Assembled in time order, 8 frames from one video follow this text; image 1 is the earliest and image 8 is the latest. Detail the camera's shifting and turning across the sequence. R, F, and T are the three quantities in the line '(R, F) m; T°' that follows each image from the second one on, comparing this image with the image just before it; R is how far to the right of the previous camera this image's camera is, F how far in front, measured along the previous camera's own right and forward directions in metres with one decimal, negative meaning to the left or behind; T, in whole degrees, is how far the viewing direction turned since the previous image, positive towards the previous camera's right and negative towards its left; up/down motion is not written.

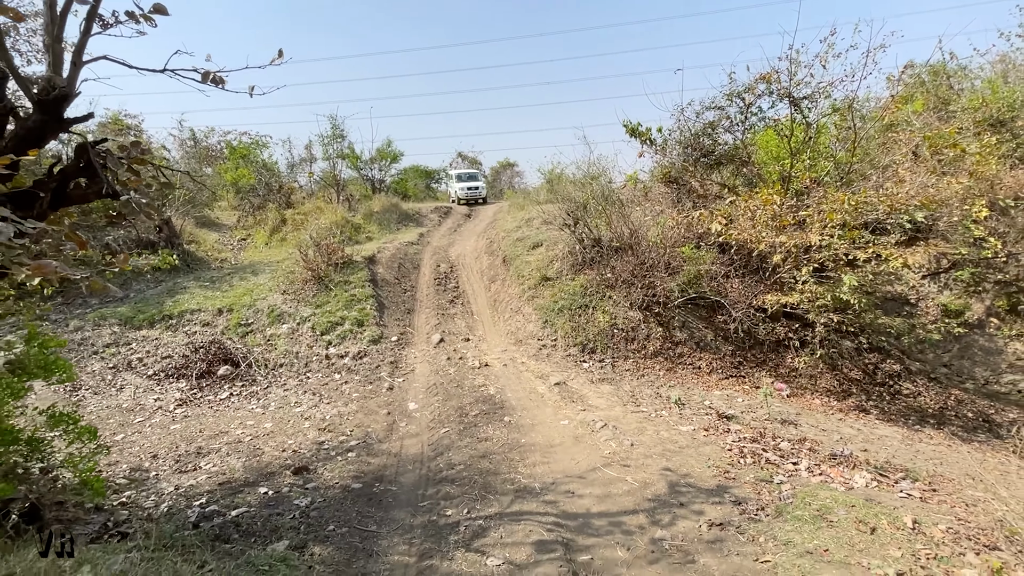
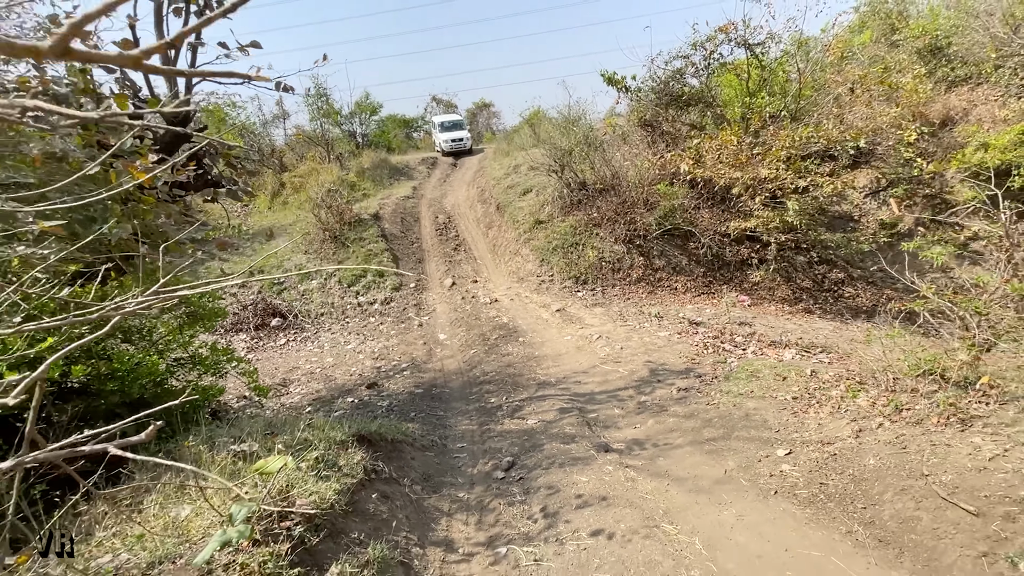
(-0.3, -1.4) m; +1°
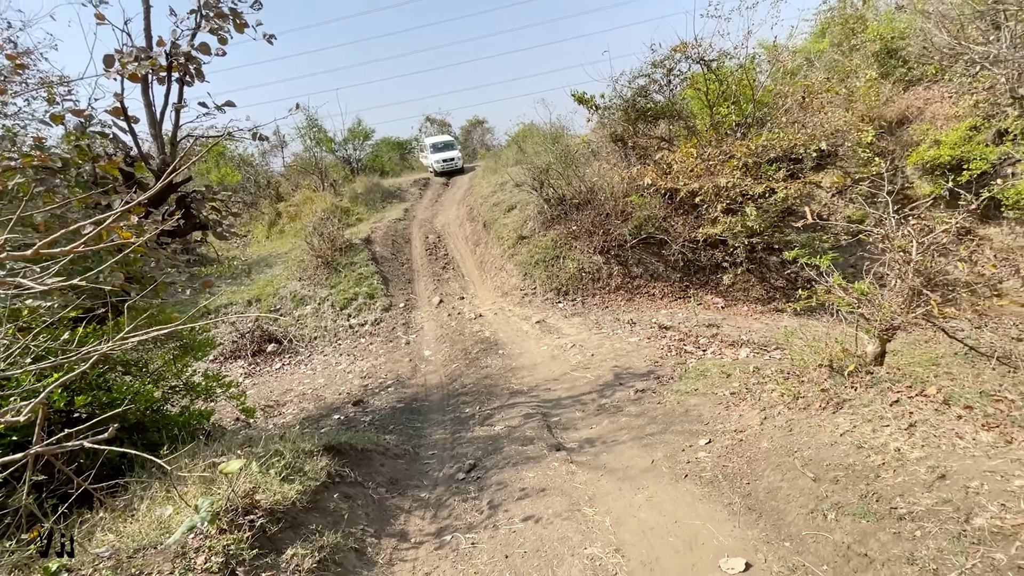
(+0.5, -0.5) m; -1°
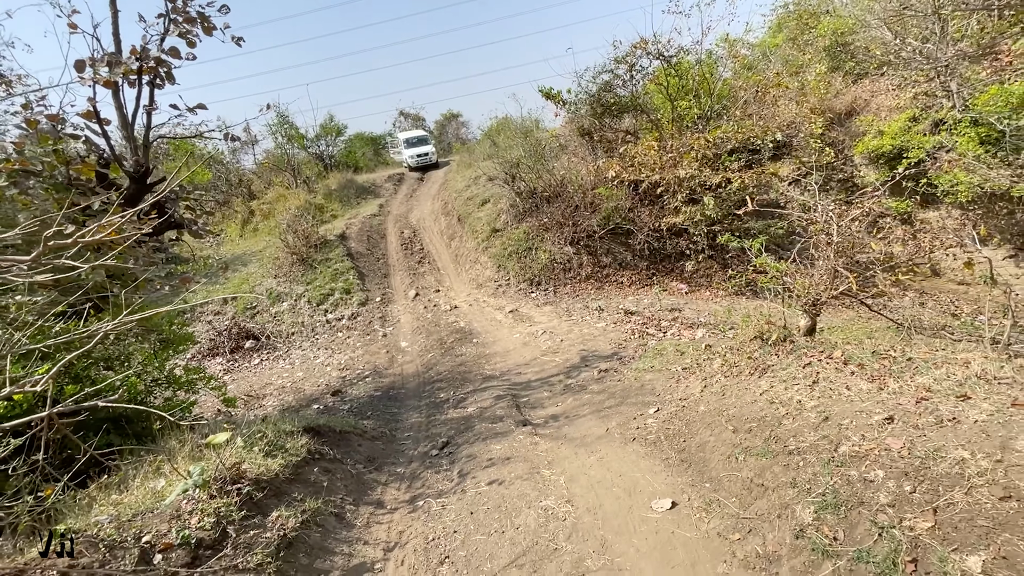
(+0.1, -0.3) m; +2°
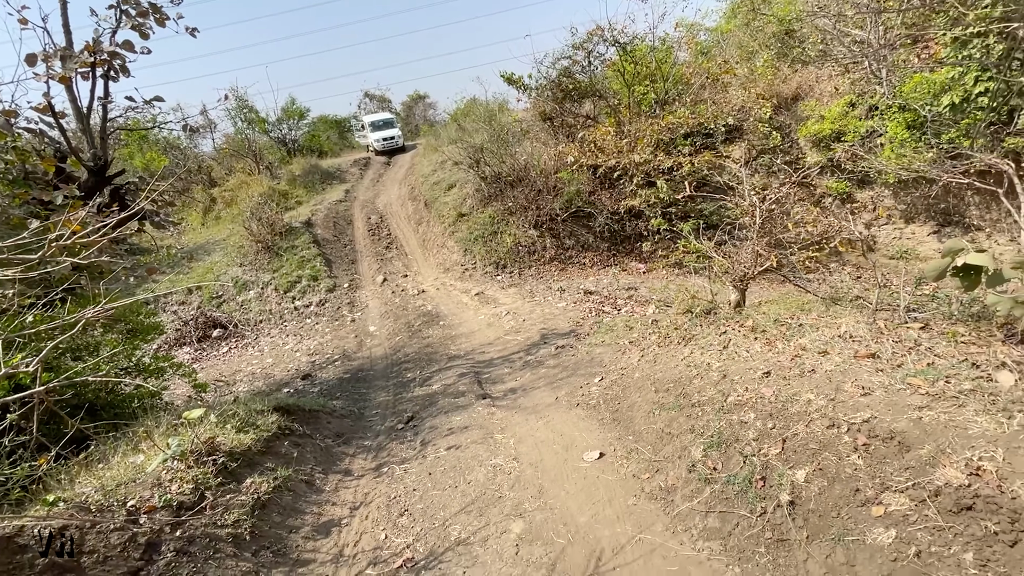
(+0.2, -0.3) m; +3°
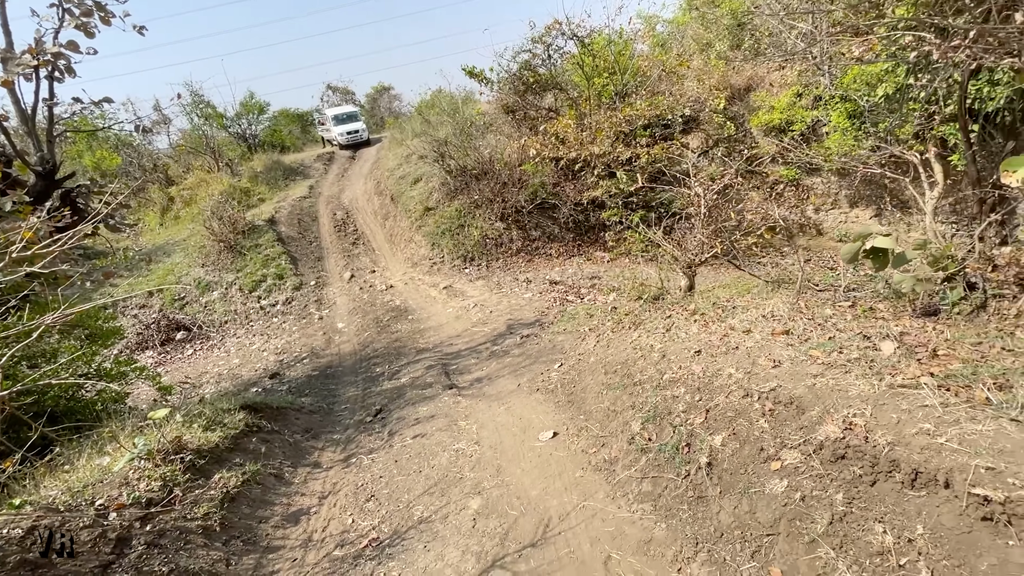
(+0.1, -0.2) m; +3°
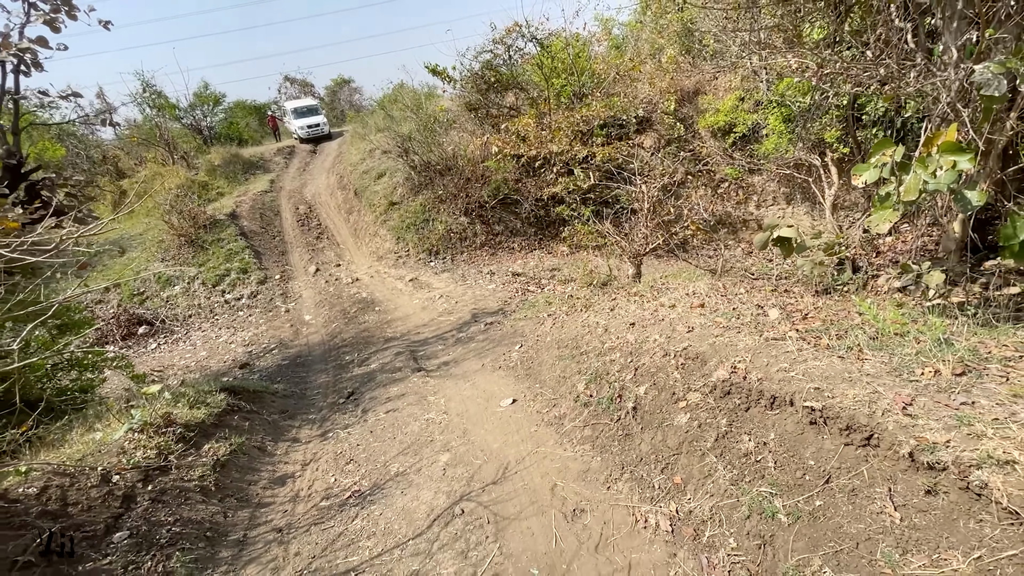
(0.0, -0.4) m; +4°
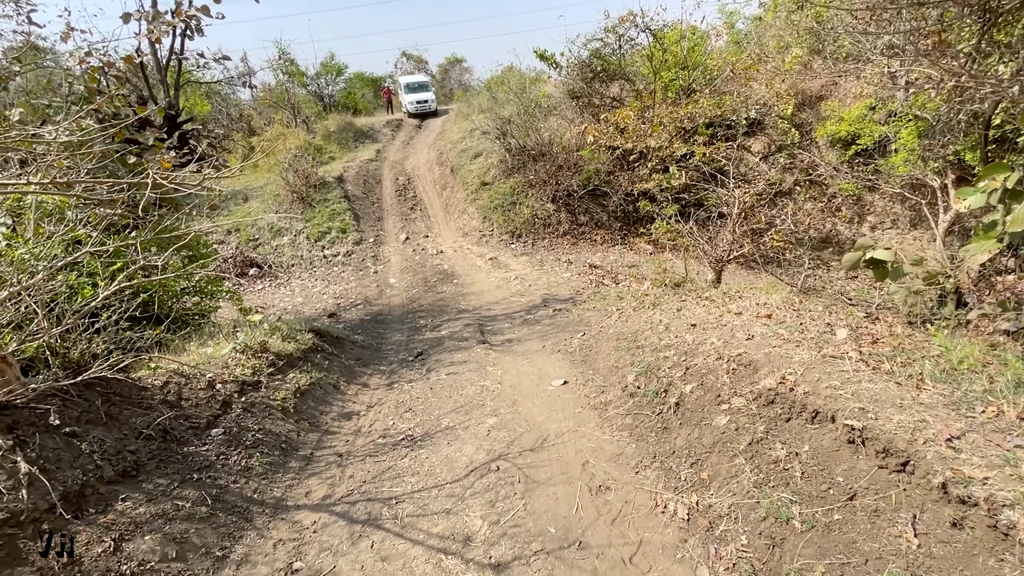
(+0.1, -0.1) m; -9°
